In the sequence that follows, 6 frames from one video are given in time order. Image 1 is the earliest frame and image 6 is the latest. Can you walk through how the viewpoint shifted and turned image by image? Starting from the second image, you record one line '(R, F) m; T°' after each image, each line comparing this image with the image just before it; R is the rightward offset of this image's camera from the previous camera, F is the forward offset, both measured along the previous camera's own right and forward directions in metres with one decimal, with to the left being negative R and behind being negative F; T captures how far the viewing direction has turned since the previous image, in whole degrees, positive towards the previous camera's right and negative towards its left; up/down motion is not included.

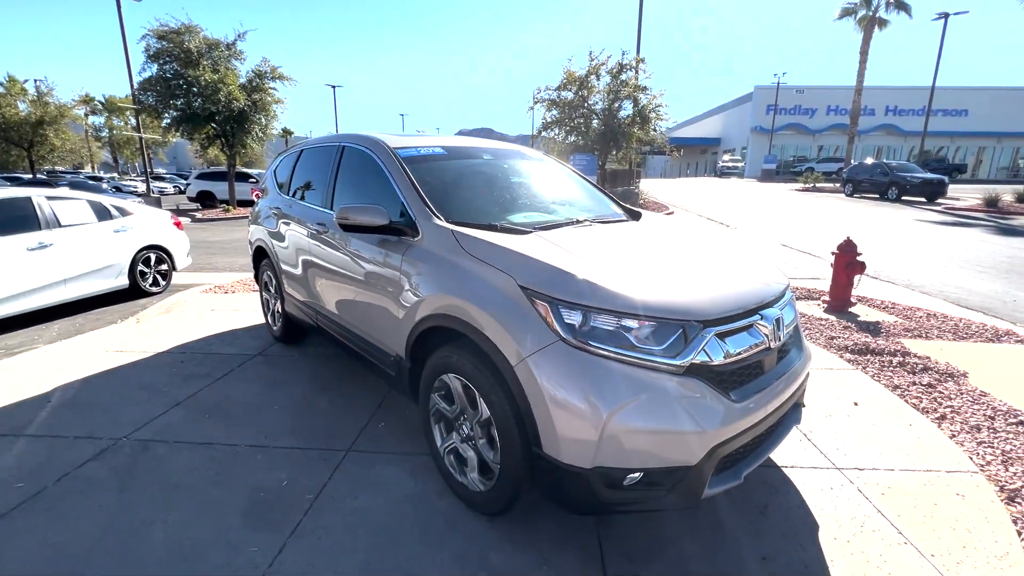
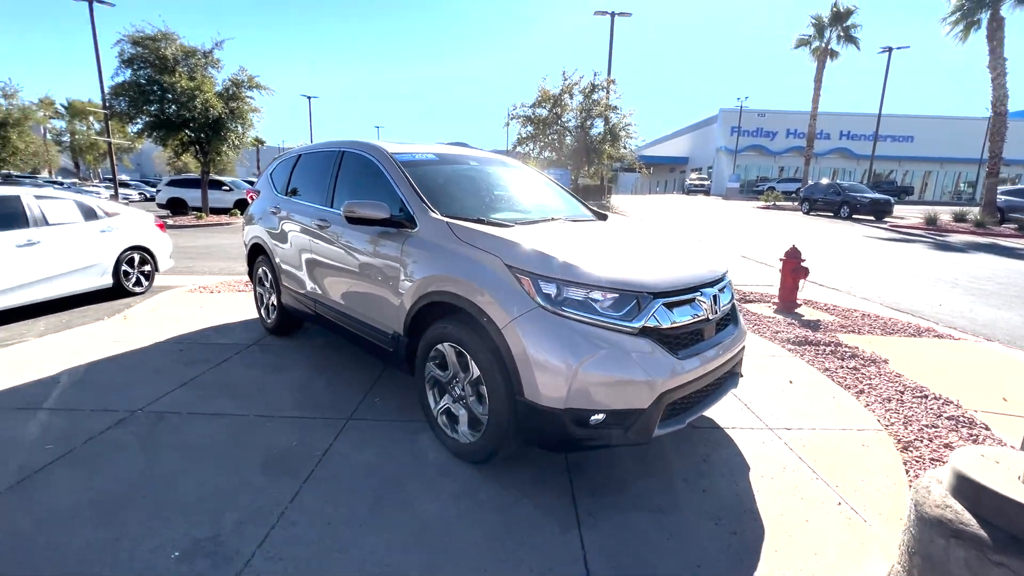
(-0.1, -0.5) m; +3°
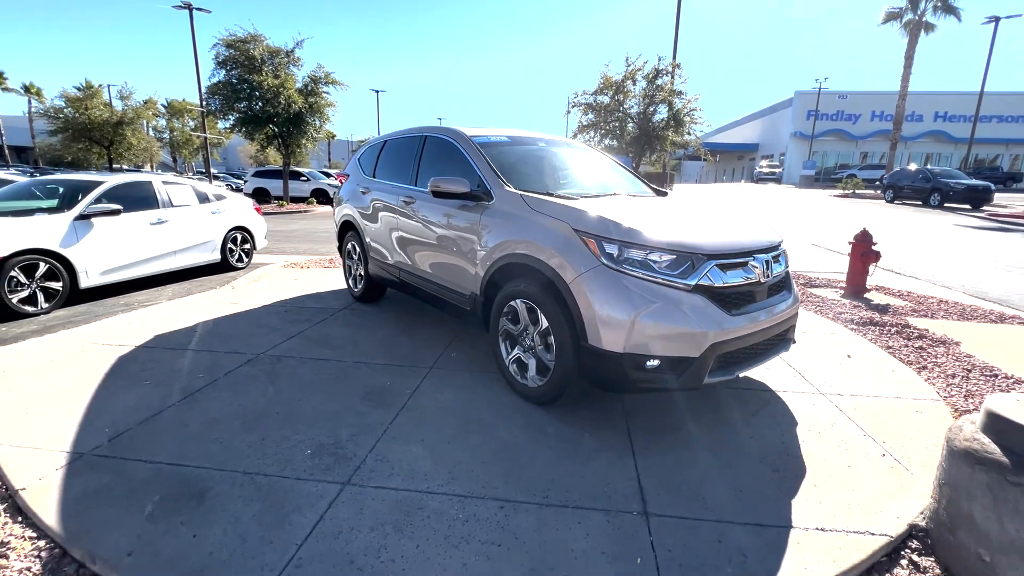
(-0.1, -0.4) m; -7°
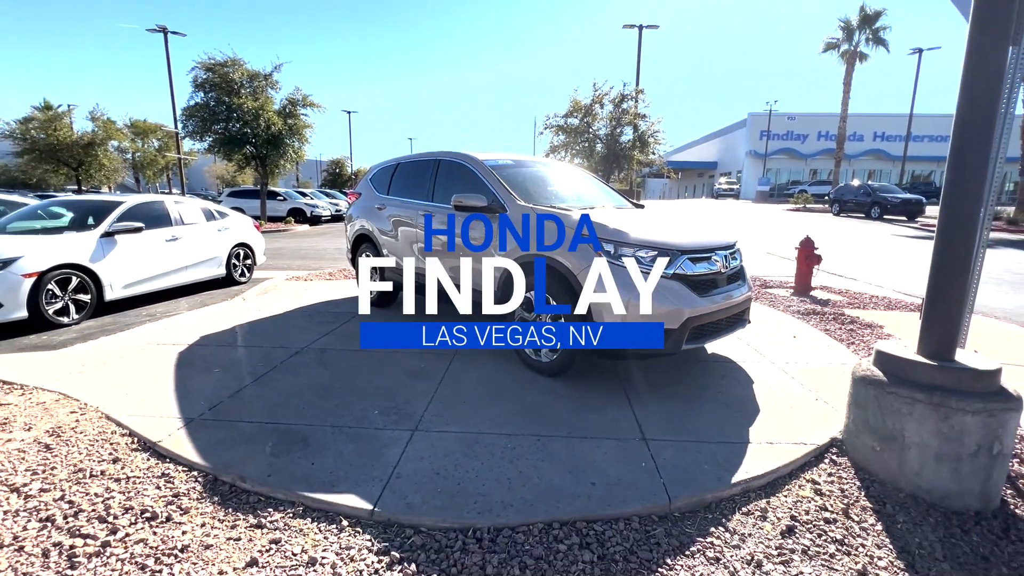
(-0.4, -0.8) m; +4°
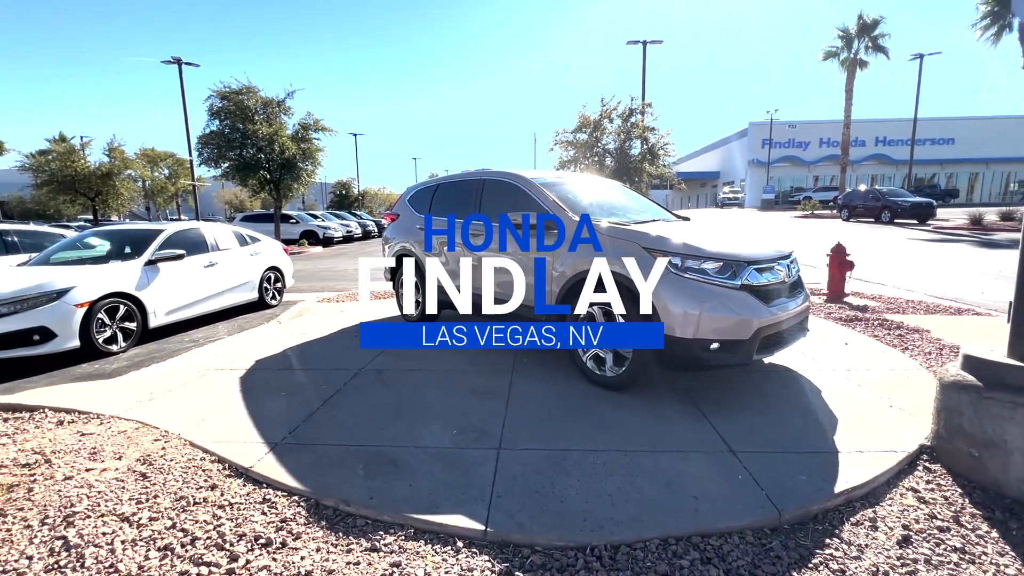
(-0.5, 0.0) m; 0°
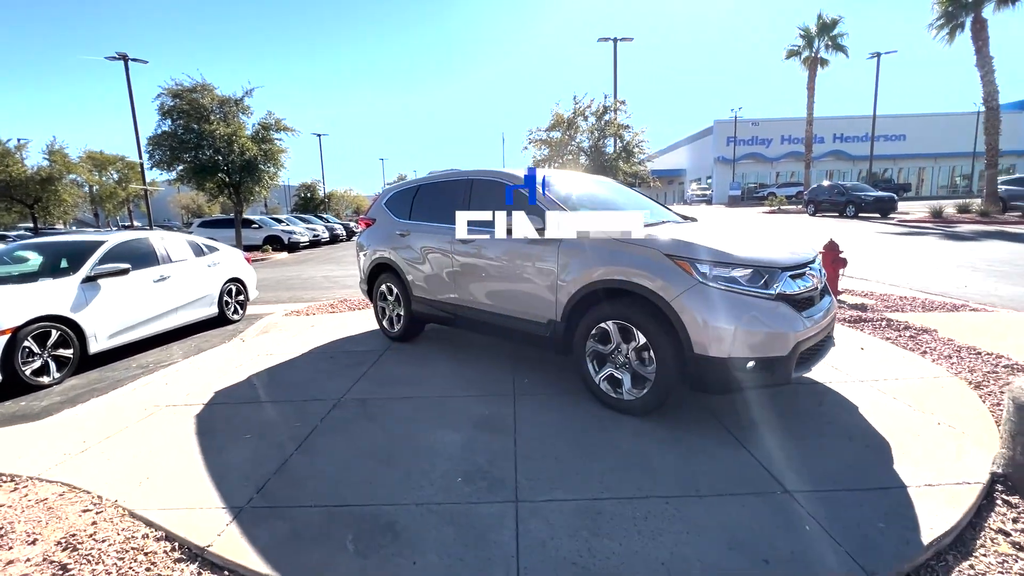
(-0.2, +0.5) m; +3°
